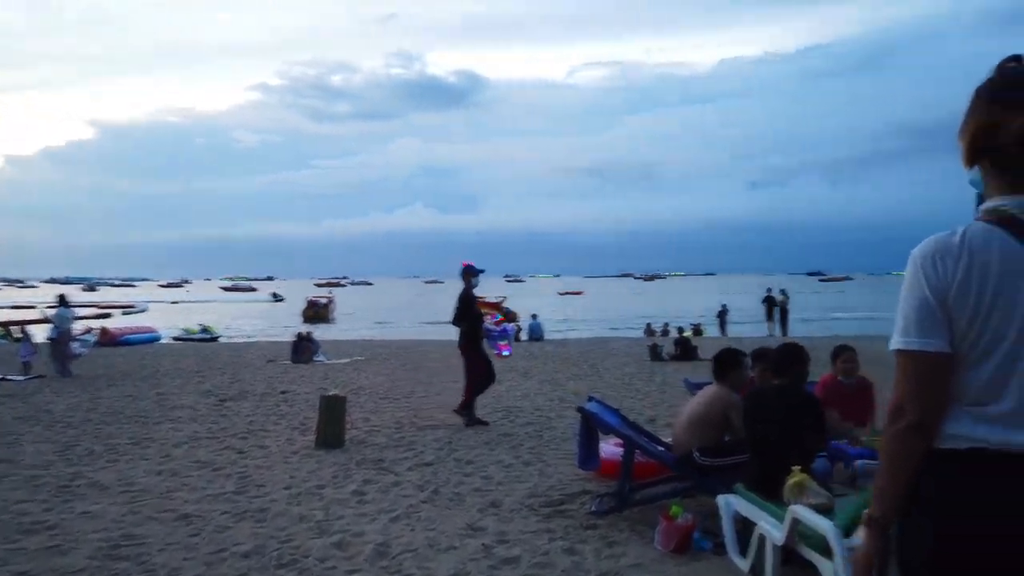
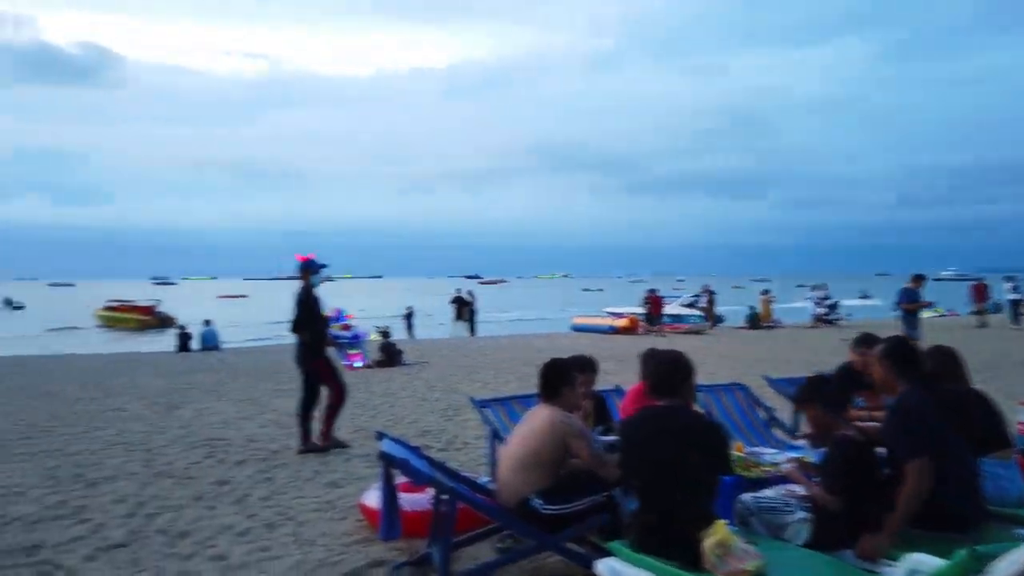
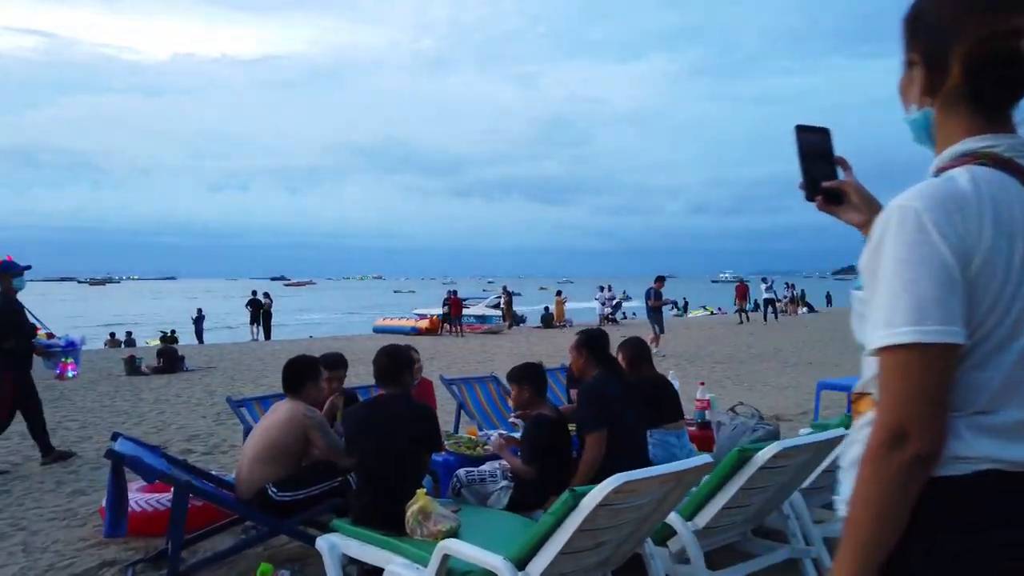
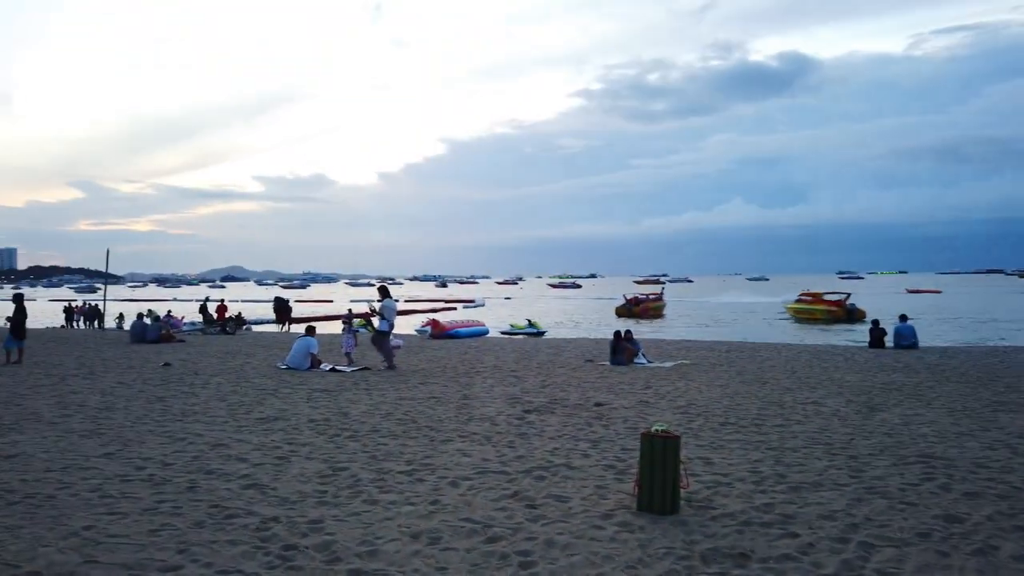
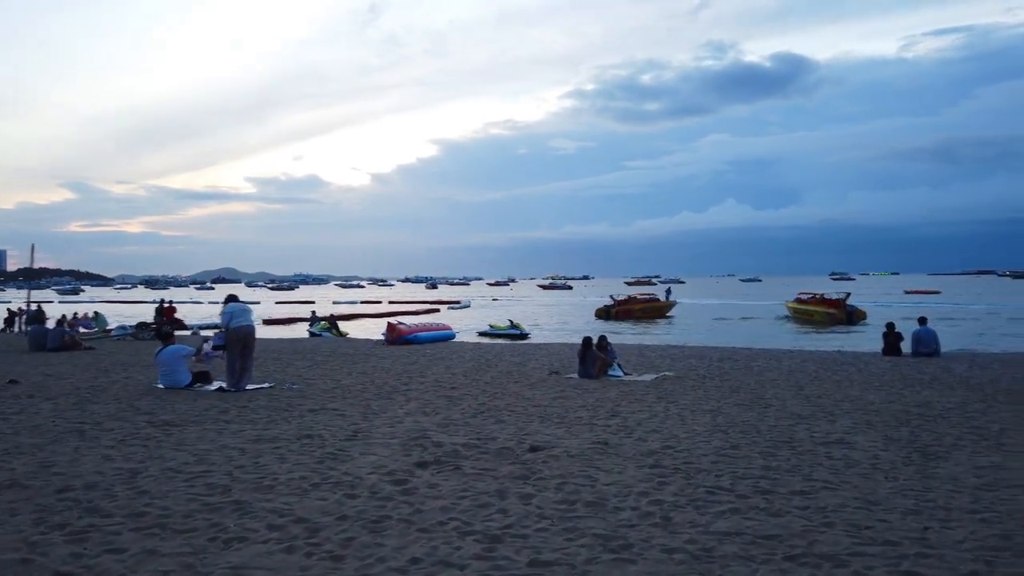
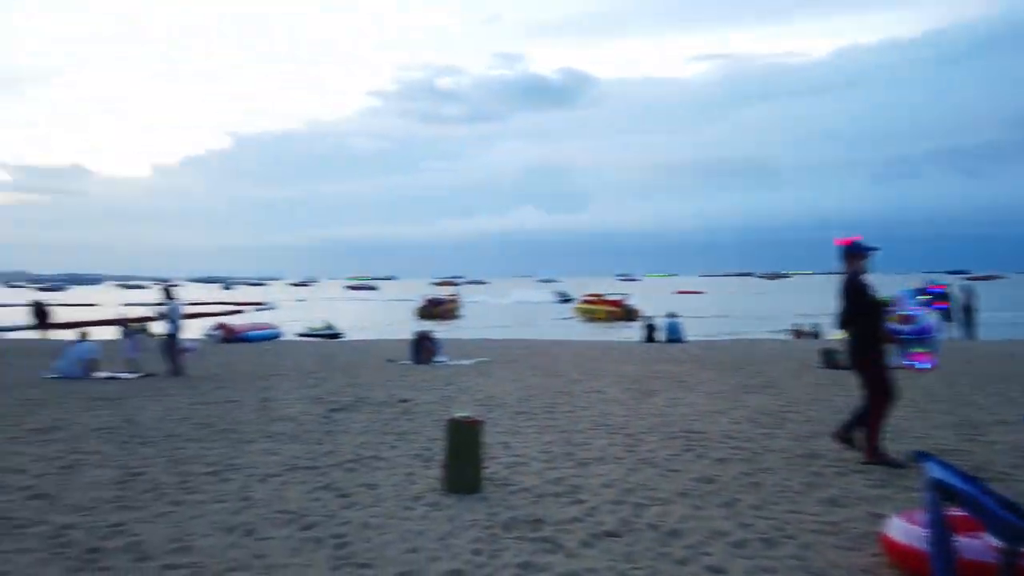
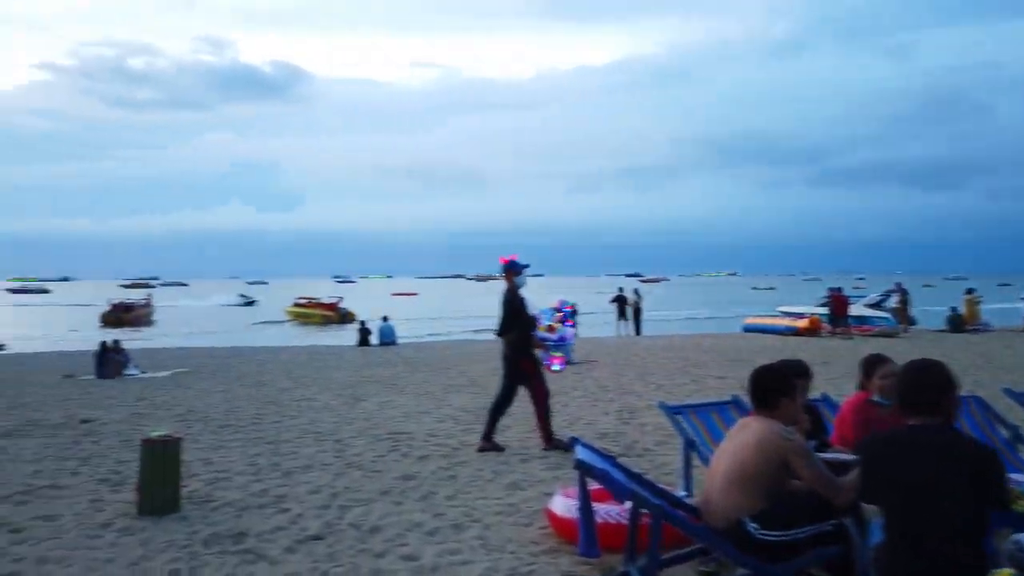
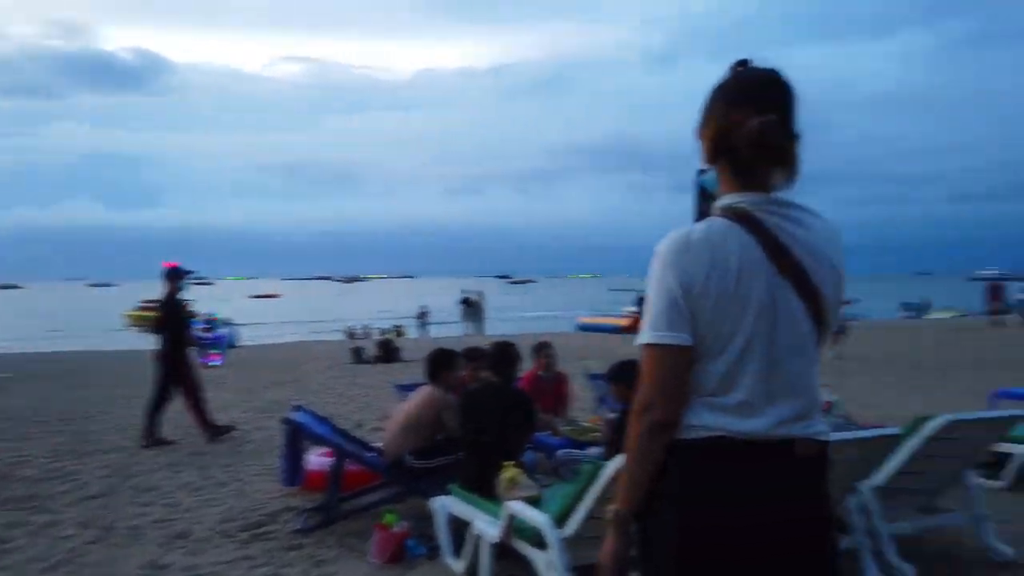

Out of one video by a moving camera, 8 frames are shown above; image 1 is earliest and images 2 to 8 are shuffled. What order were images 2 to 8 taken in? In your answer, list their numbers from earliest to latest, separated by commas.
8, 3, 2, 7, 6, 4, 5
